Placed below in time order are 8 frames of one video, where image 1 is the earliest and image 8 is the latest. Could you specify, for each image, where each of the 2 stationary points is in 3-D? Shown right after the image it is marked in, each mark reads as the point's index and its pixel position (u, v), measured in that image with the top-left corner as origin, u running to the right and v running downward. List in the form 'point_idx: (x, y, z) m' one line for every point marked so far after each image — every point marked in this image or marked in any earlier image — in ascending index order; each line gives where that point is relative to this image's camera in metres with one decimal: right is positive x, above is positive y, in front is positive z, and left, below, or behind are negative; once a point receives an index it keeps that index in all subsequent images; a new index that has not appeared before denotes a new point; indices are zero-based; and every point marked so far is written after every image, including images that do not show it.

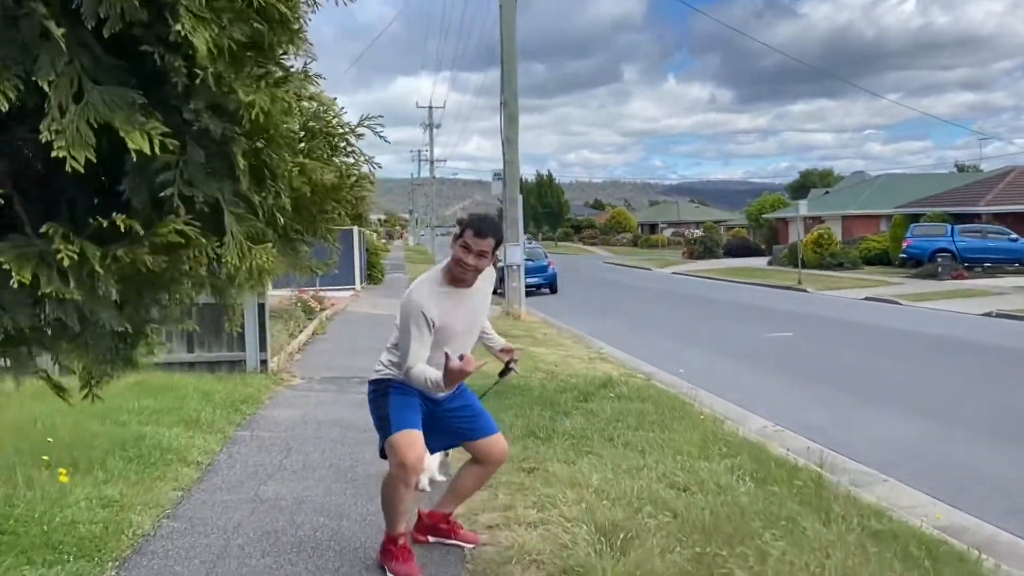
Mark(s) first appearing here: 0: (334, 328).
0: (-2.9, -0.7, +15.2) m
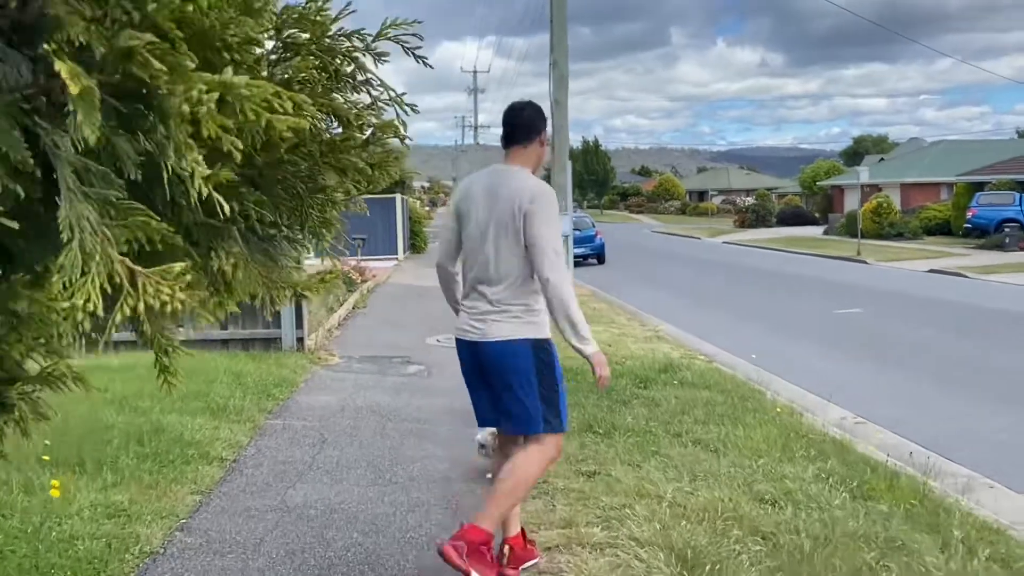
0: (-2.1, -0.2, +14.7) m
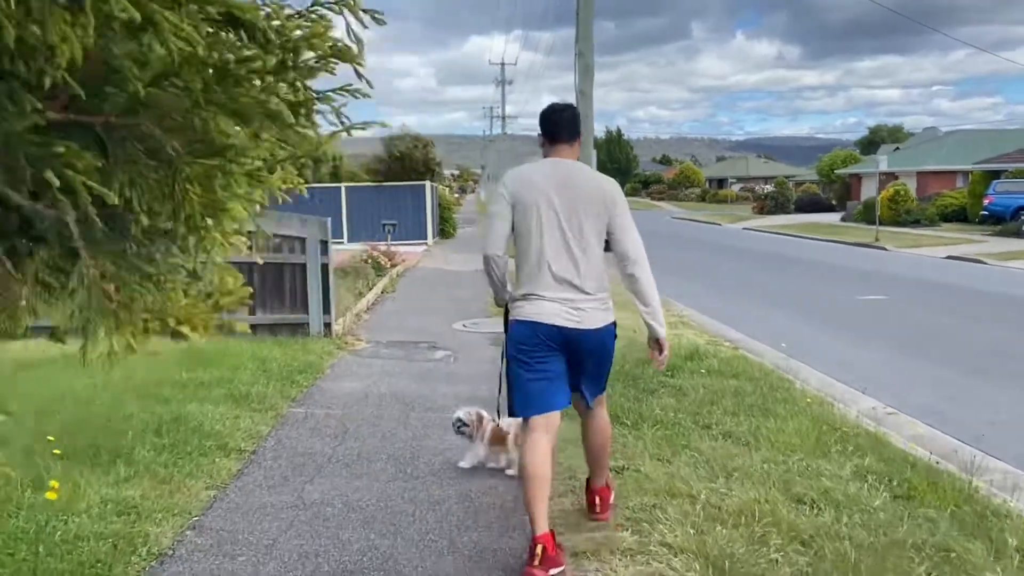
0: (-1.7, 0.0, +14.5) m
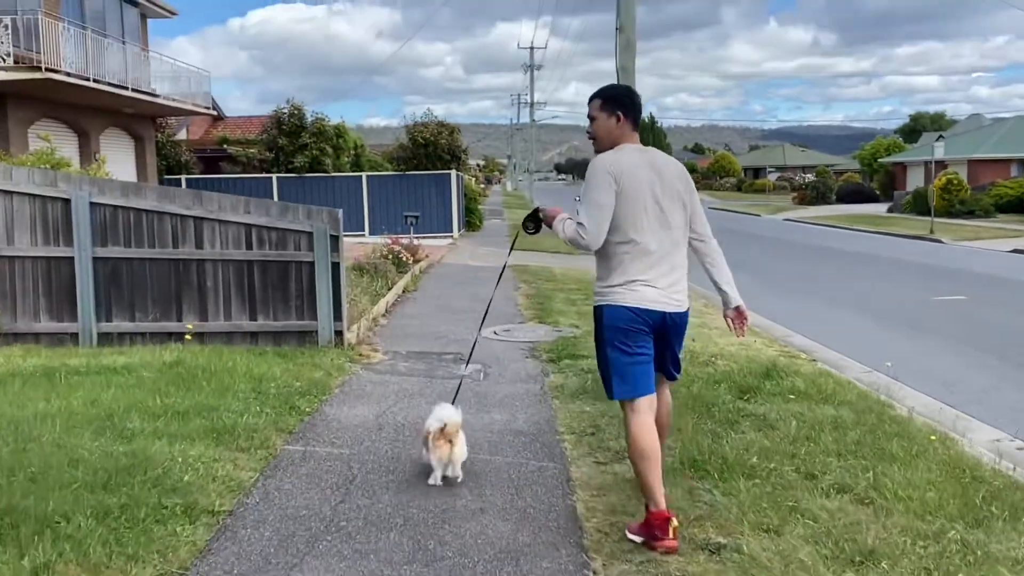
0: (-1.2, +0.1, +13.4) m
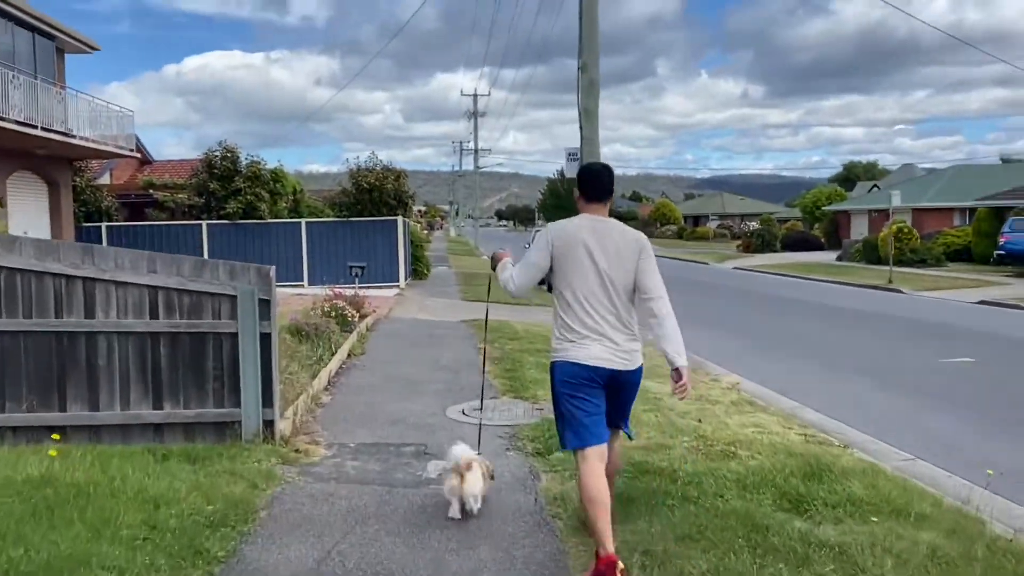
0: (-1.7, -0.7, +11.8) m
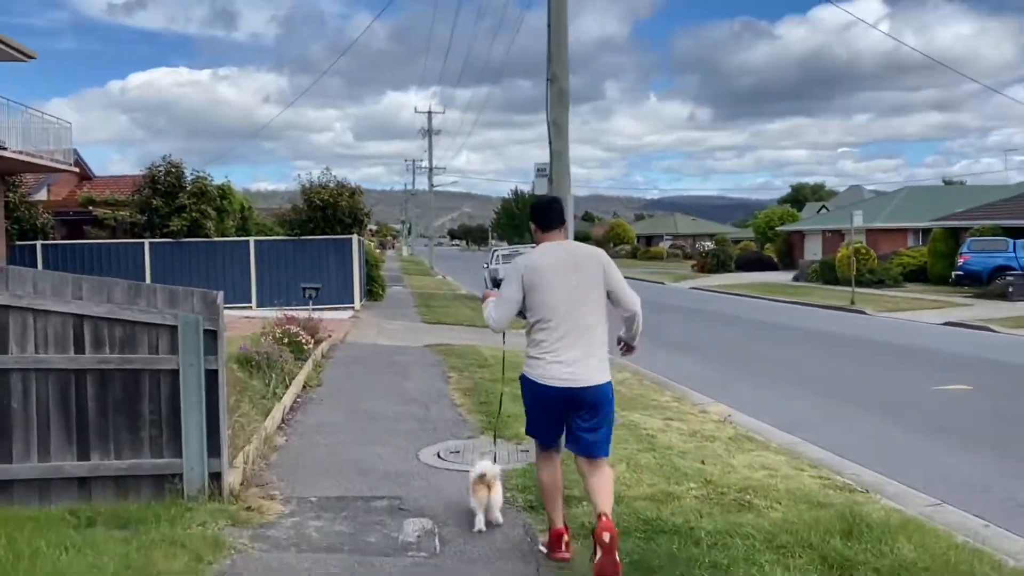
0: (-2.1, -1.0, +10.8) m
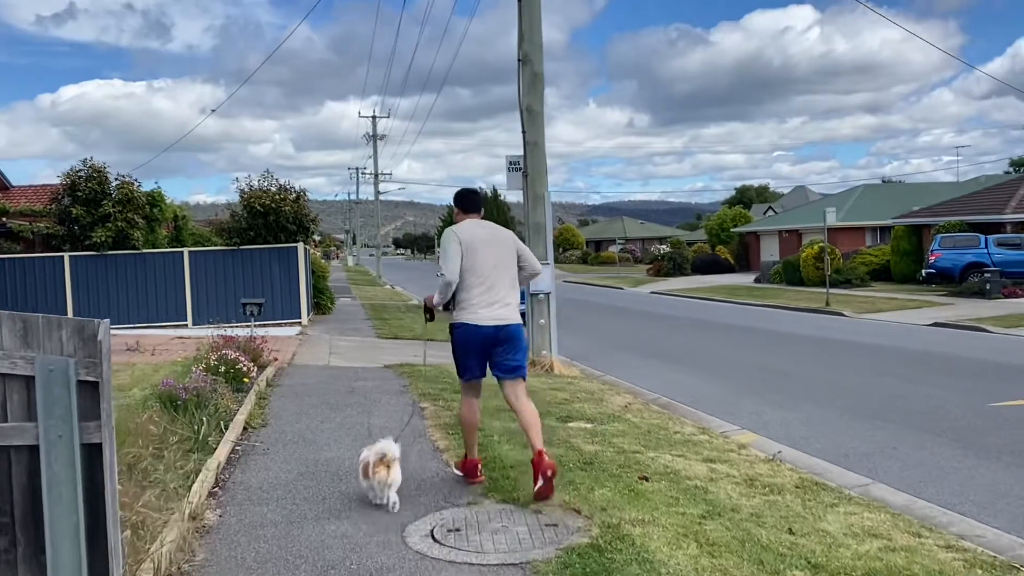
0: (-2.2, -1.2, +8.9) m
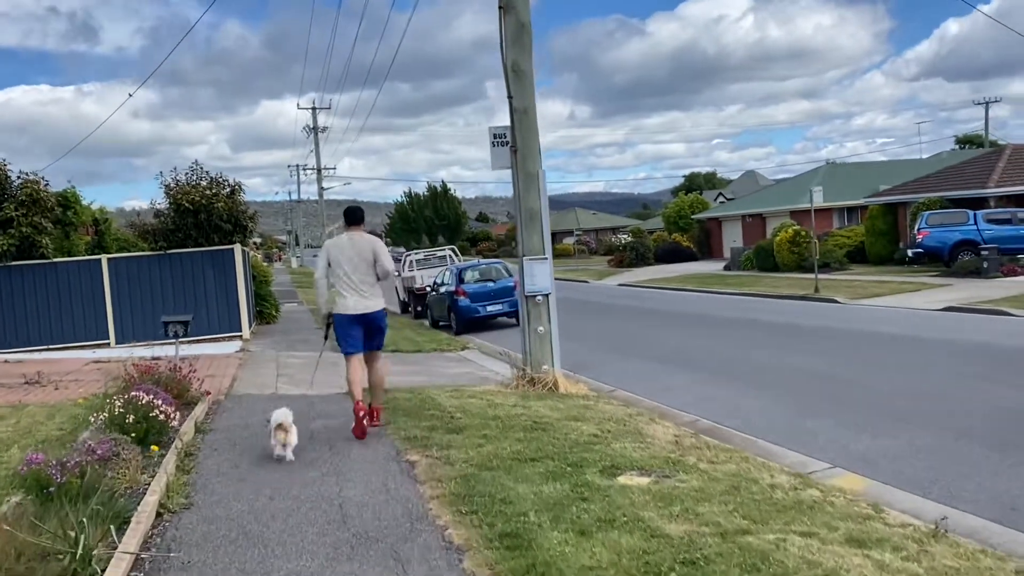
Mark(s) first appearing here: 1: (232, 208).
0: (-2.1, -1.3, +6.4) m
1: (-5.4, +1.5, +18.2) m
